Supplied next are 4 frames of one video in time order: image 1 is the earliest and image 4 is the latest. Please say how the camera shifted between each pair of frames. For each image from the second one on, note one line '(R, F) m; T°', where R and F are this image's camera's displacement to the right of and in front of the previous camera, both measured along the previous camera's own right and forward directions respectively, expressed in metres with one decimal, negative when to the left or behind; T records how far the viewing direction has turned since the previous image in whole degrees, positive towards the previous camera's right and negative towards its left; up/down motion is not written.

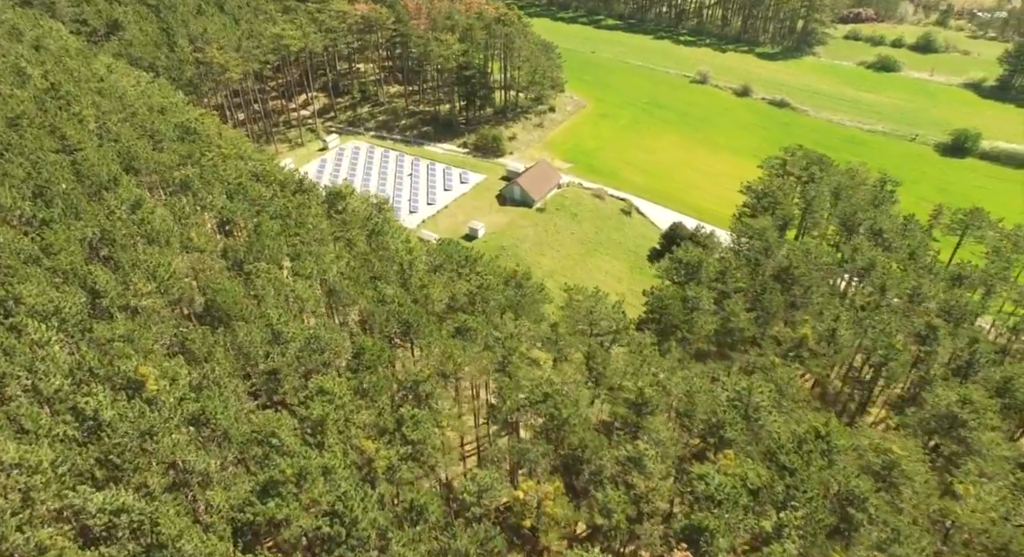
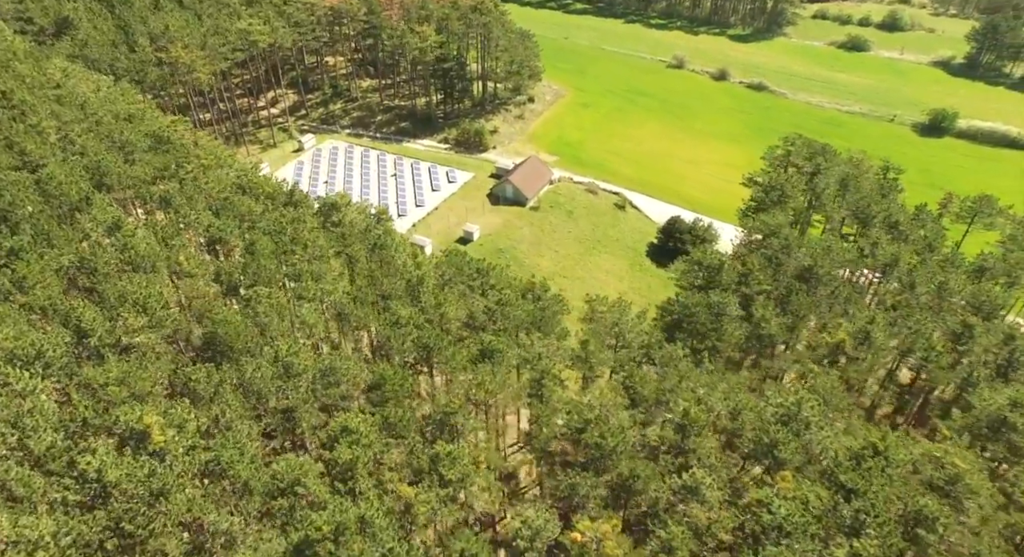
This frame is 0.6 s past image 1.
(-3.4, +2.5) m; +3°
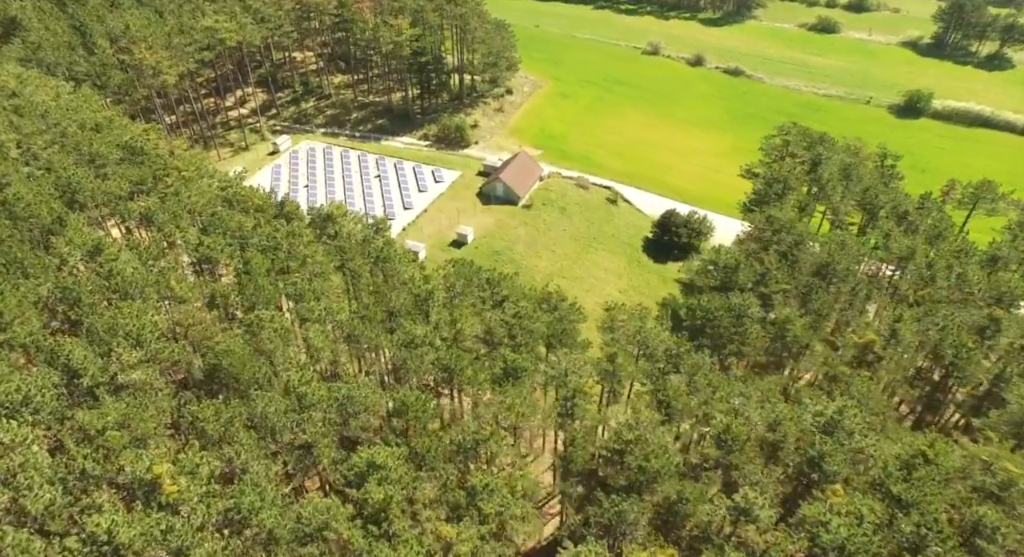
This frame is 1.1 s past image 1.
(-3.0, +2.0) m; +3°
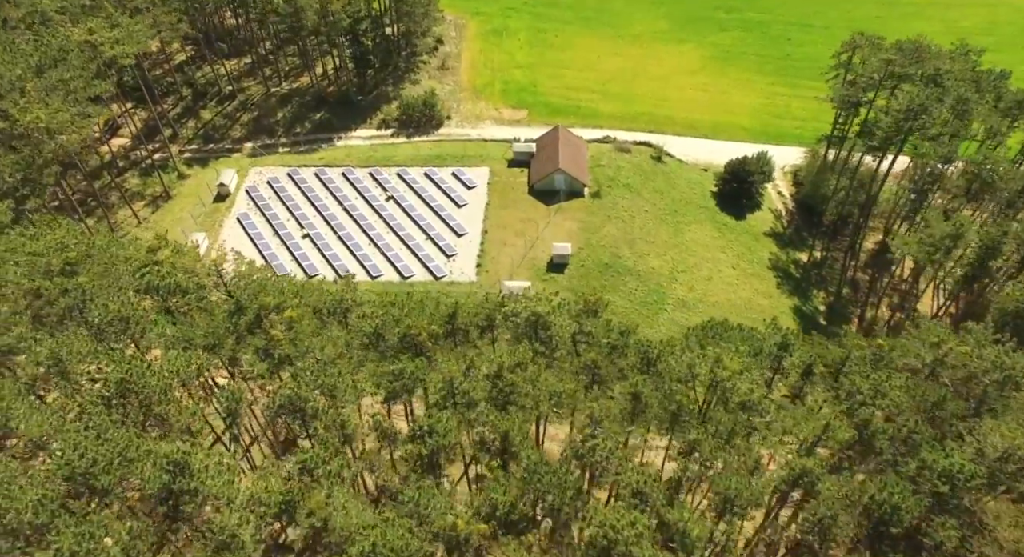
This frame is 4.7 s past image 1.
(-21.8, +15.4) m; +14°
